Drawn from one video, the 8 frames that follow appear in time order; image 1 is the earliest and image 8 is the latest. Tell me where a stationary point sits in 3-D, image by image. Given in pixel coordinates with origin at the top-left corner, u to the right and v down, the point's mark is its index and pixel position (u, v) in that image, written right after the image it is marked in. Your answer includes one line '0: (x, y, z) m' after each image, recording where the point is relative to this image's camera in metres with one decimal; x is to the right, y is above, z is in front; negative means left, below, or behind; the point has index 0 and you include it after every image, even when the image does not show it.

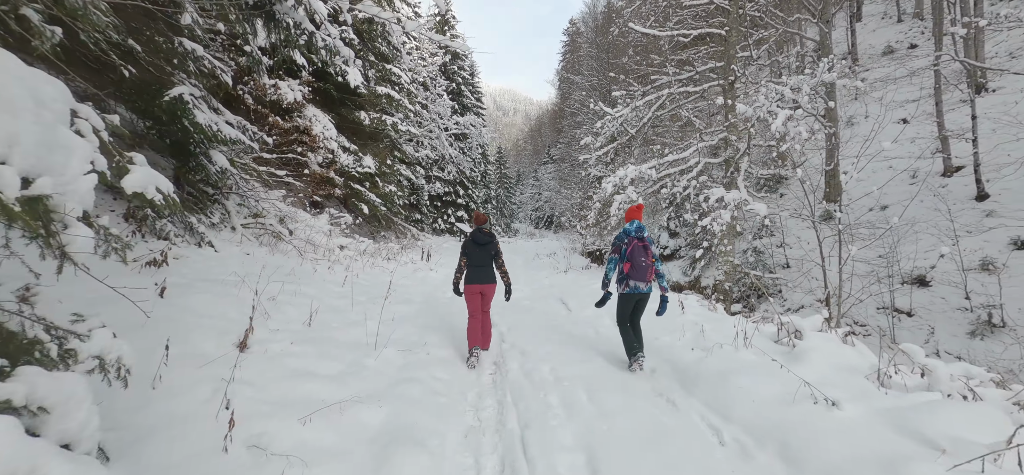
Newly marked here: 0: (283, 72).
0: (-4.4, +3.2, +8.5) m
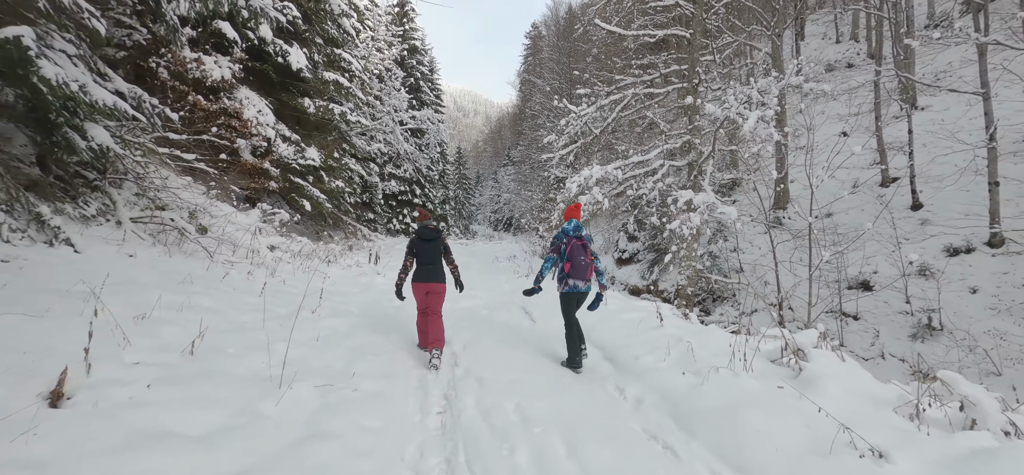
0: (-5.1, +3.2, +7.5) m
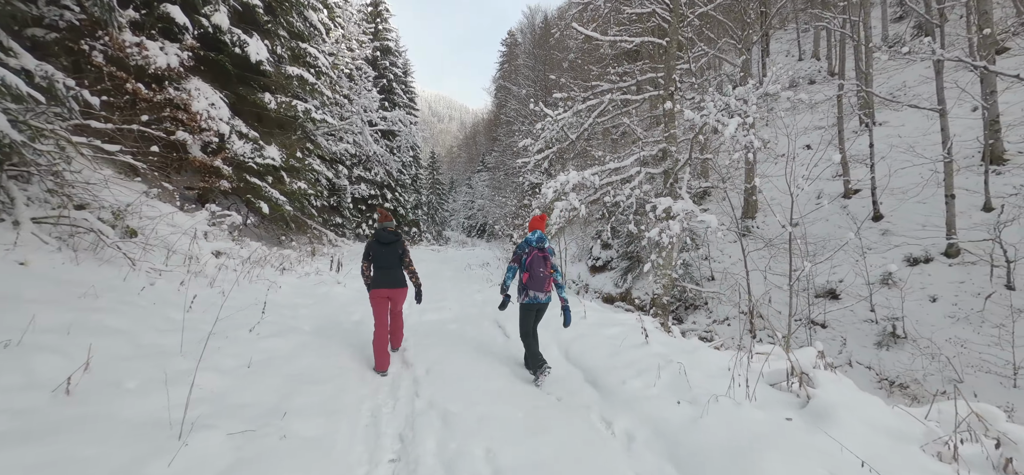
0: (-5.5, +3.2, +6.9) m
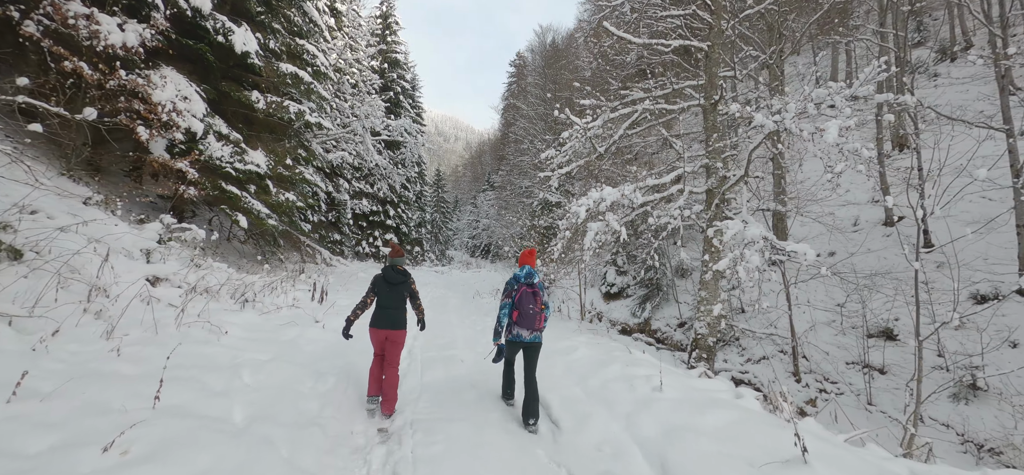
0: (-5.1, +3.0, +5.8) m
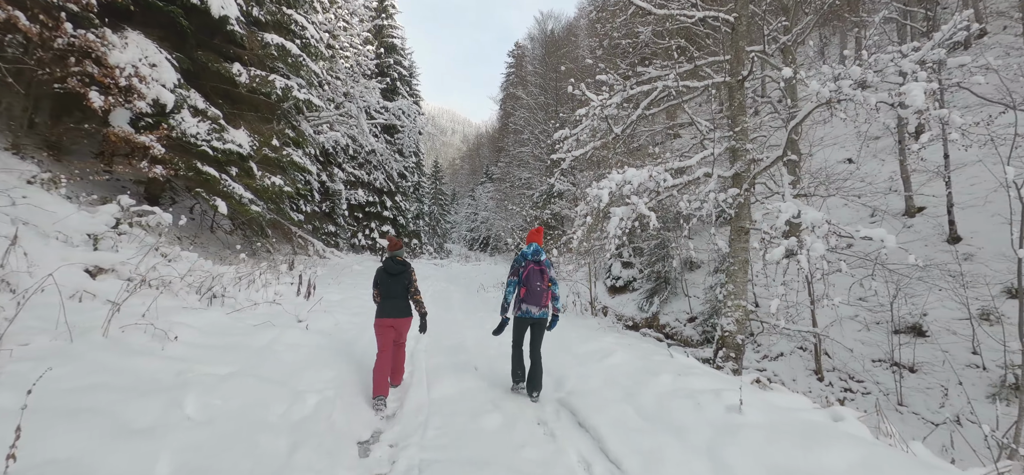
0: (-4.9, +3.1, +5.0) m
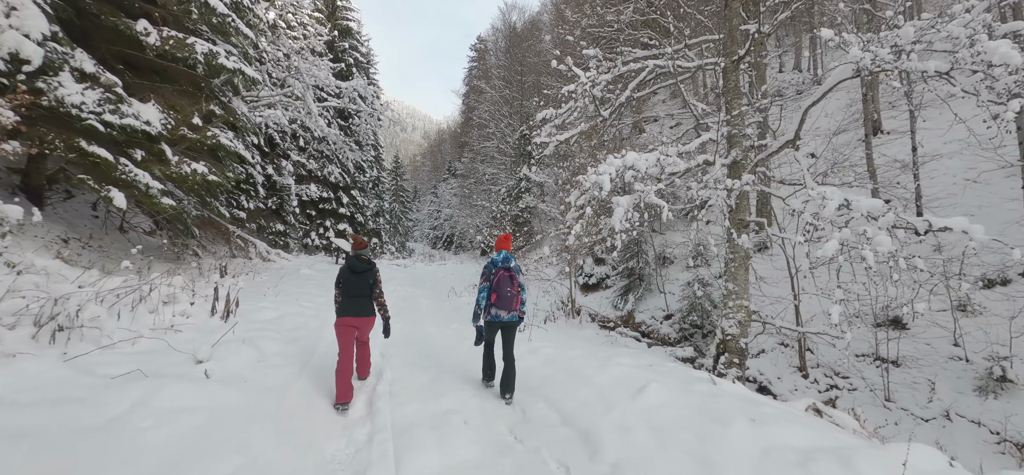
0: (-5.1, +3.1, +3.6) m
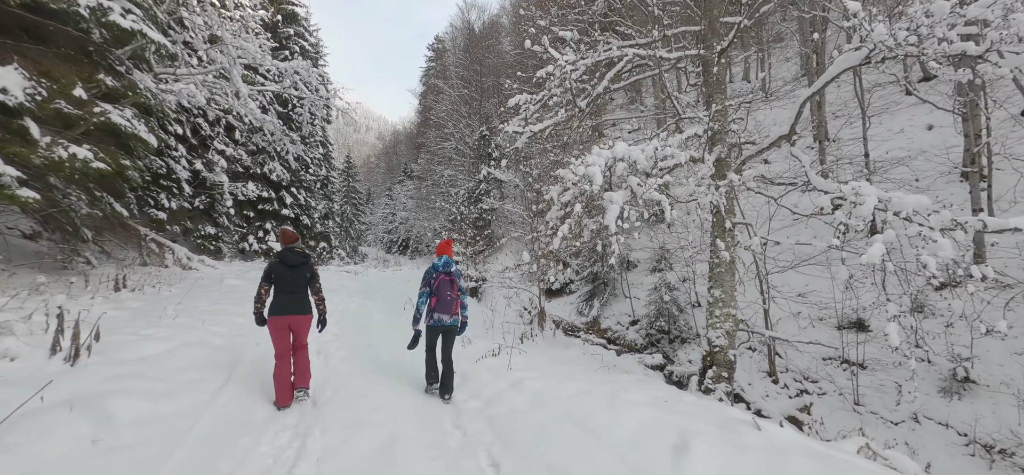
0: (-5.2, +3.1, +2.3) m
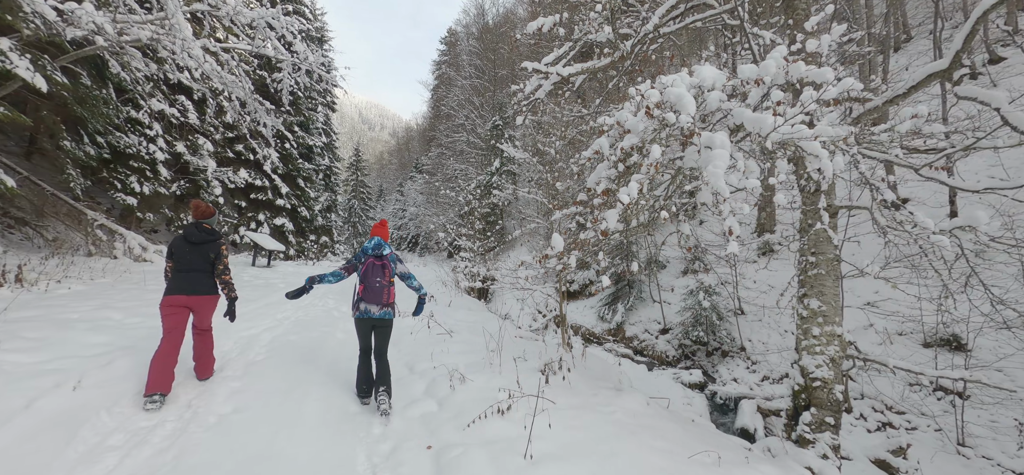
0: (-5.1, +3.3, +0.8) m
